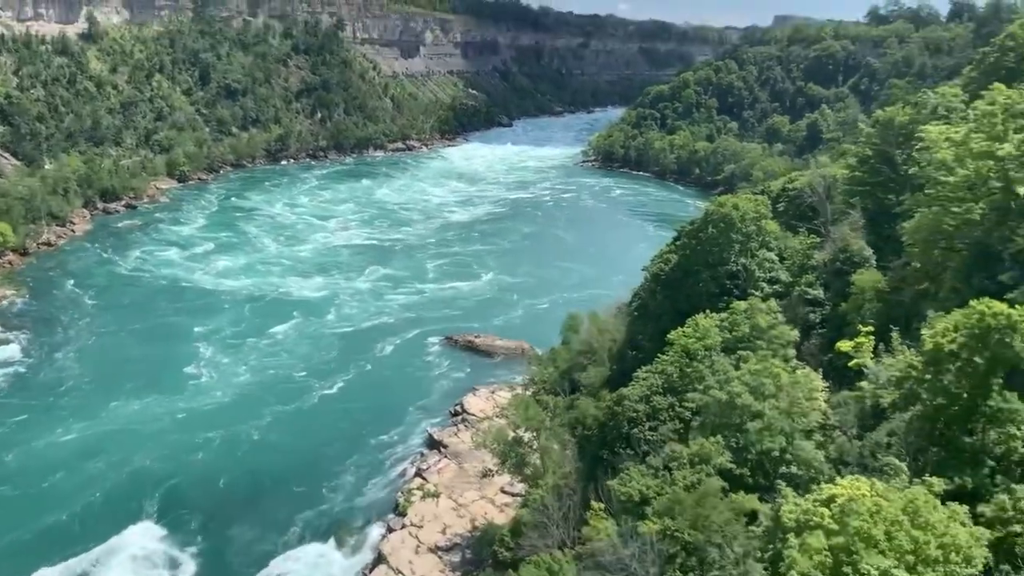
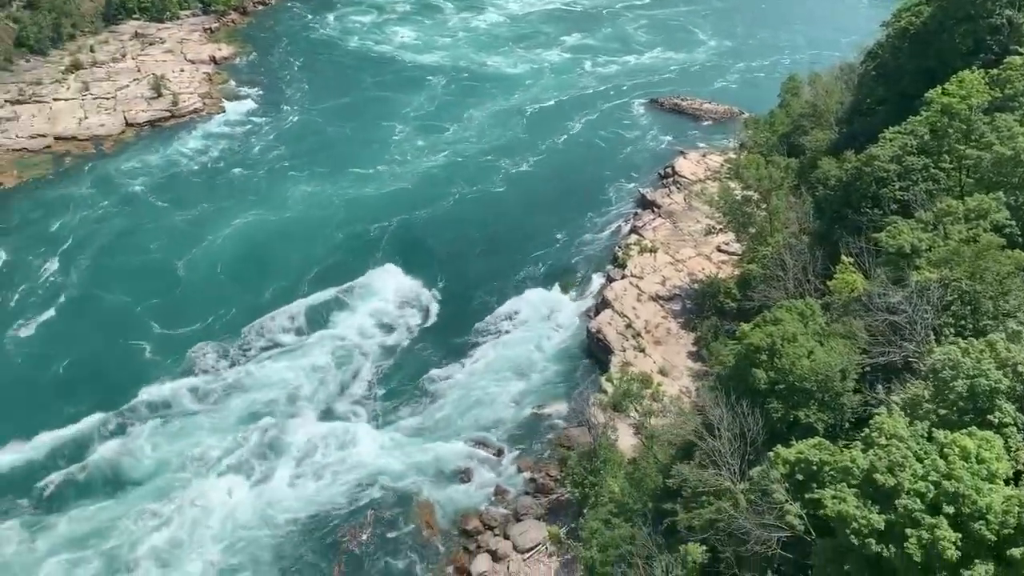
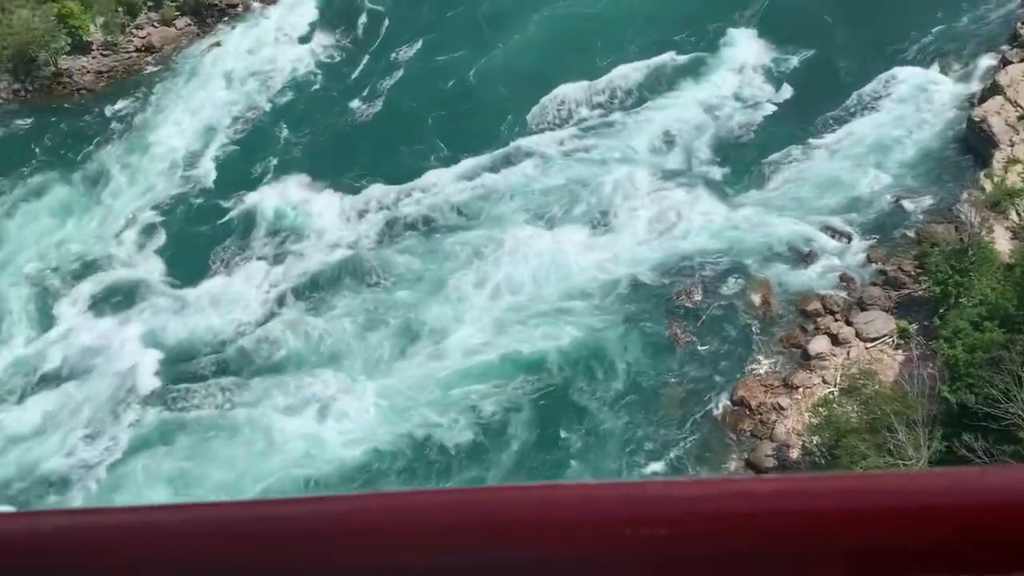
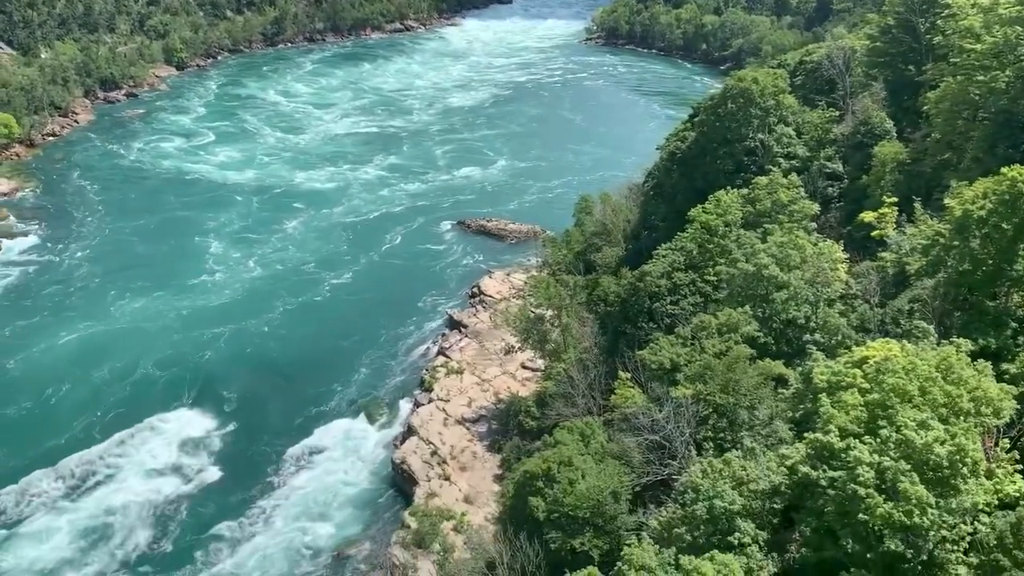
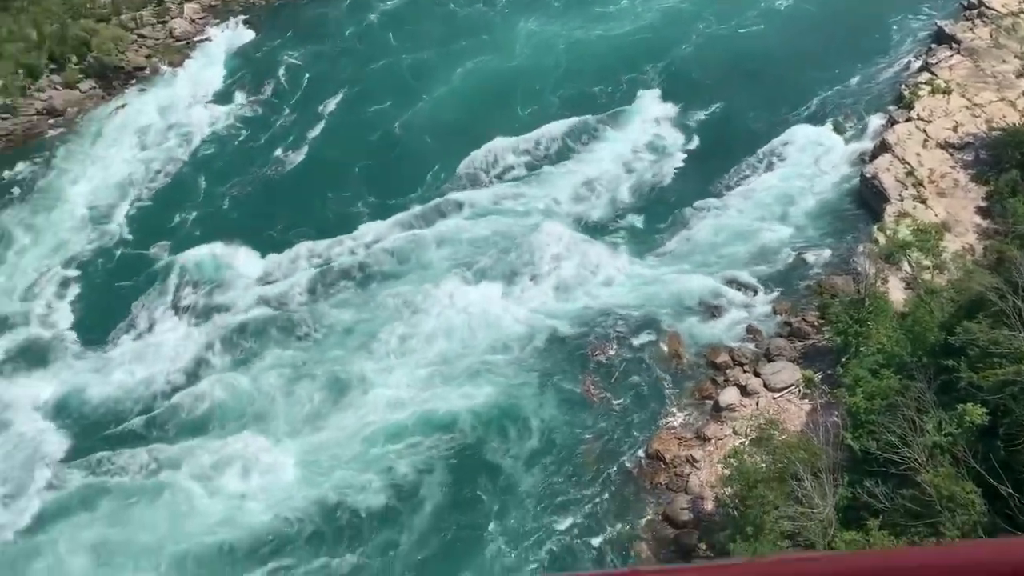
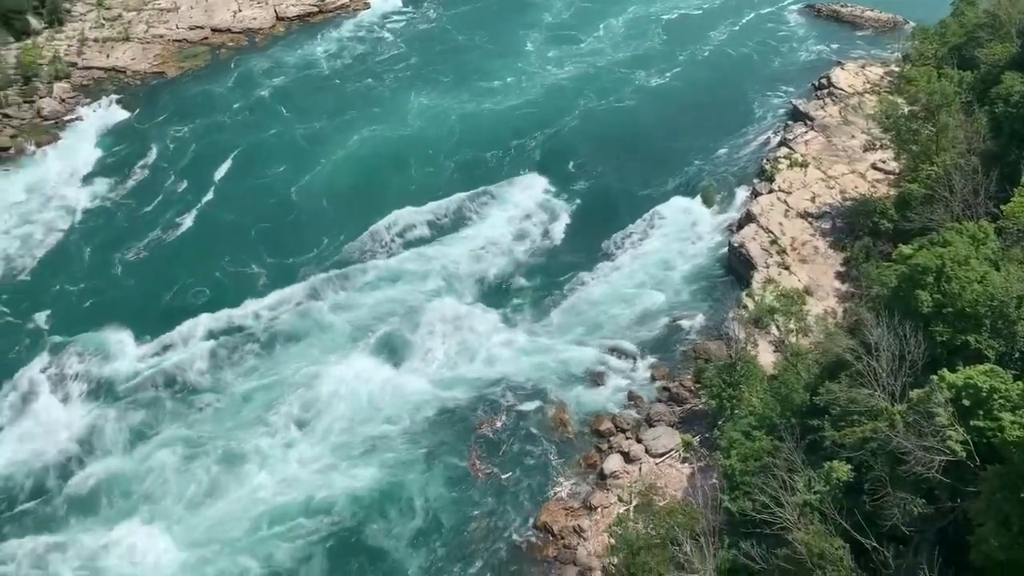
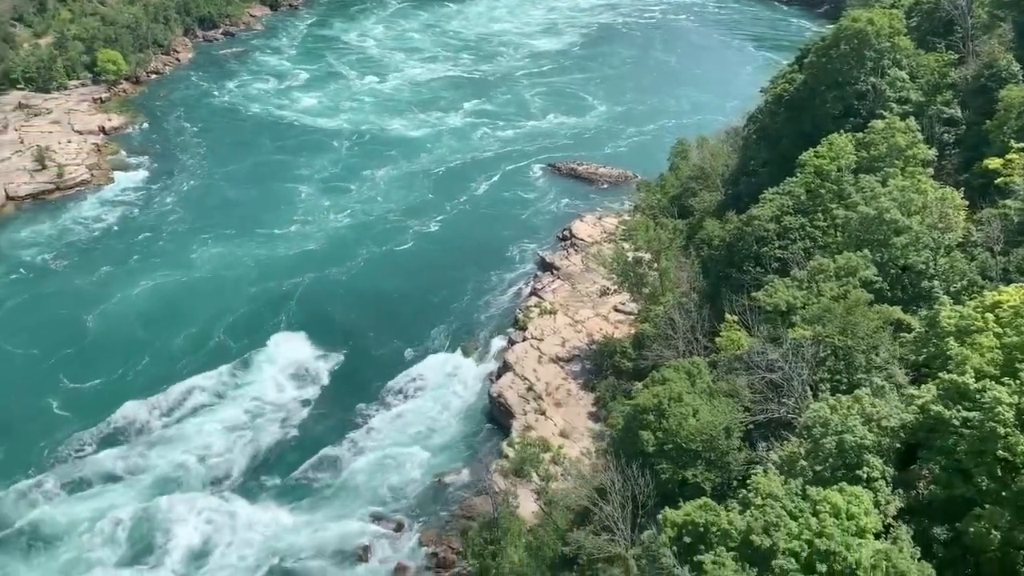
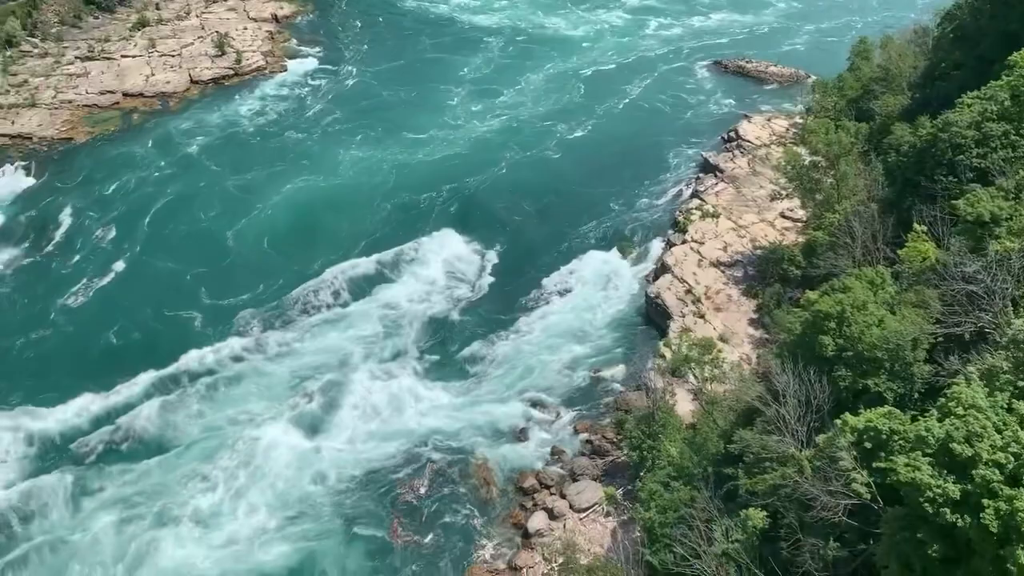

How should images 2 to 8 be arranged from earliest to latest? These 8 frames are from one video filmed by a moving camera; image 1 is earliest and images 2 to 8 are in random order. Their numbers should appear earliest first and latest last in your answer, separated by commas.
4, 7, 2, 8, 6, 5, 3
